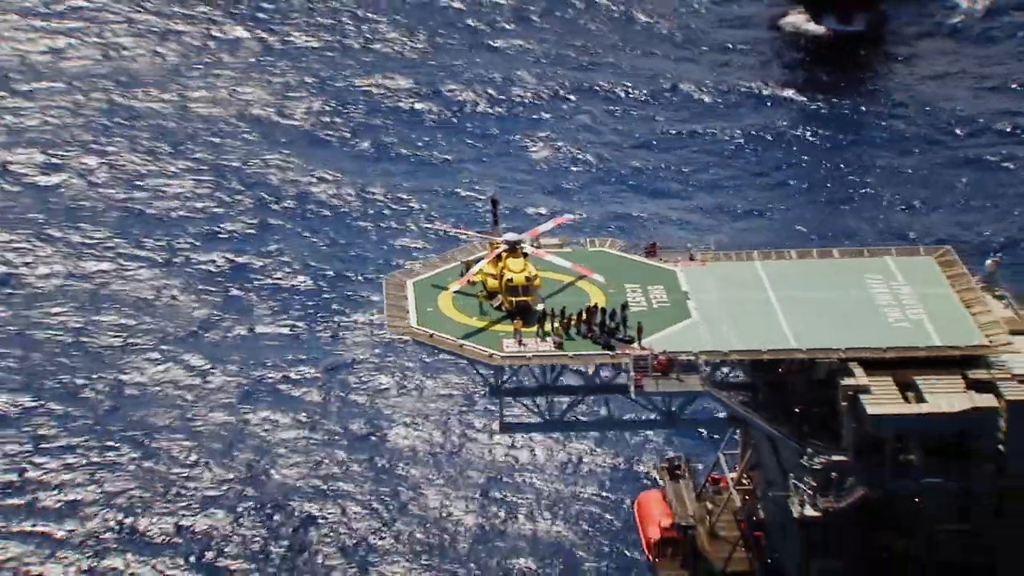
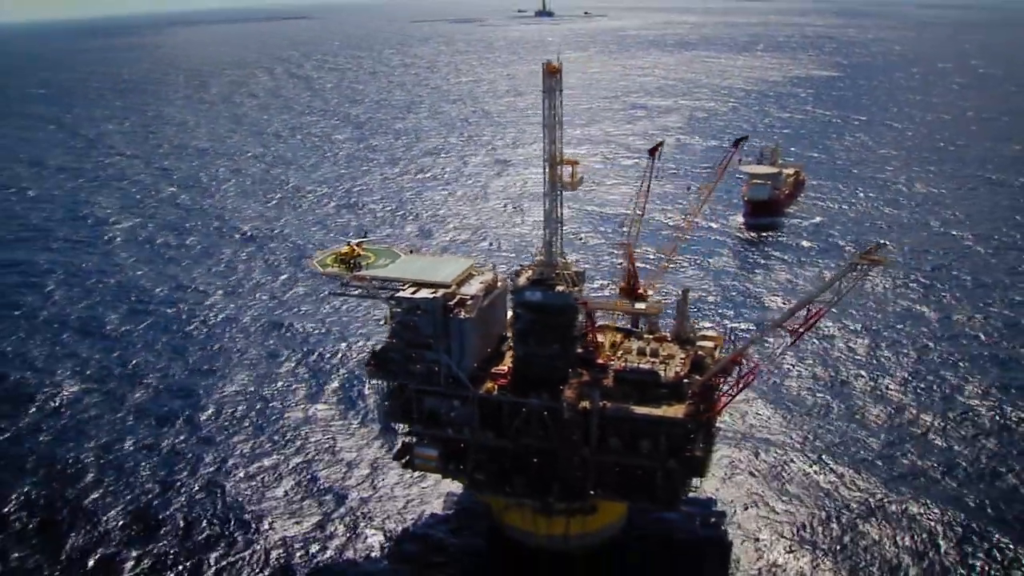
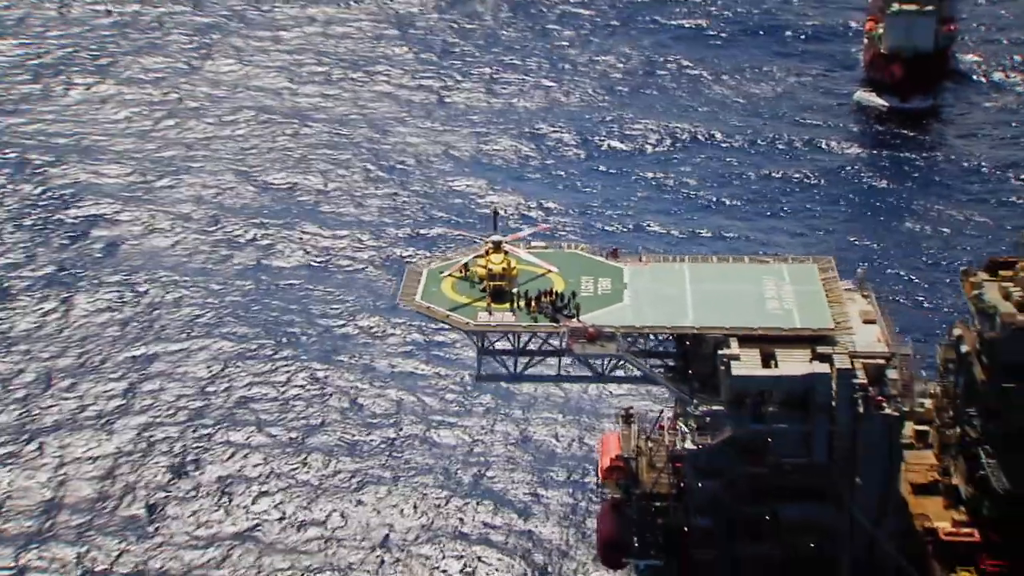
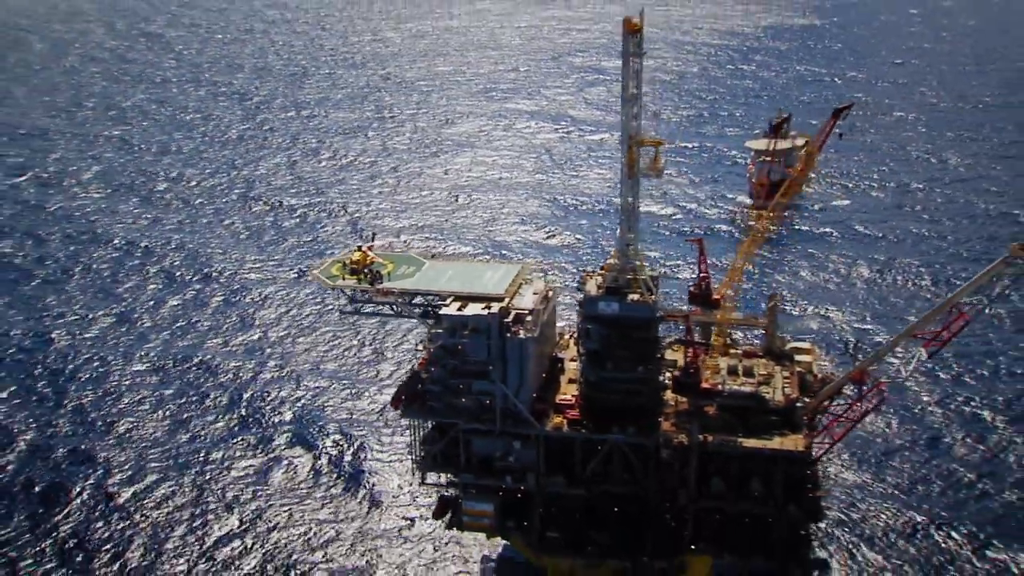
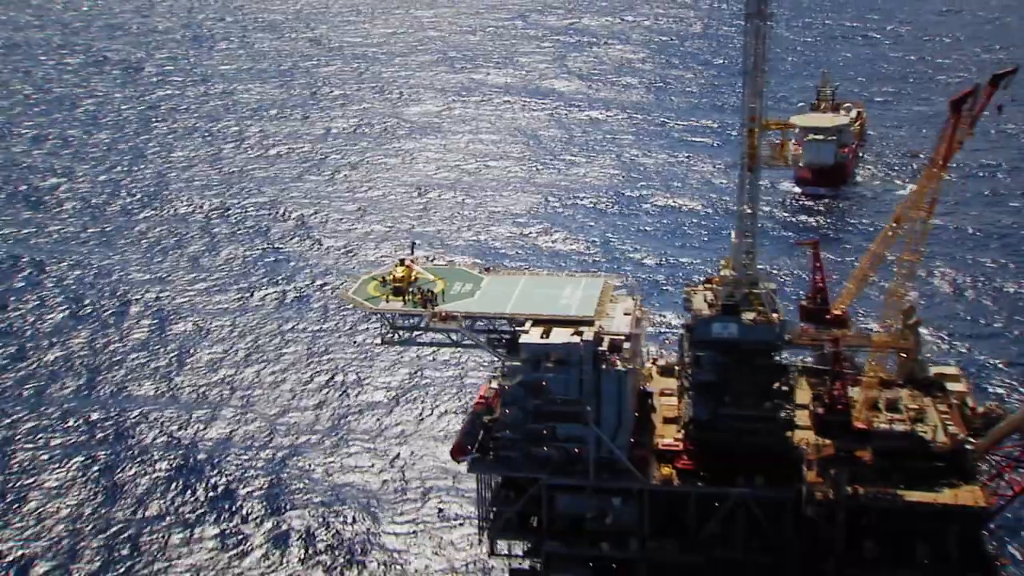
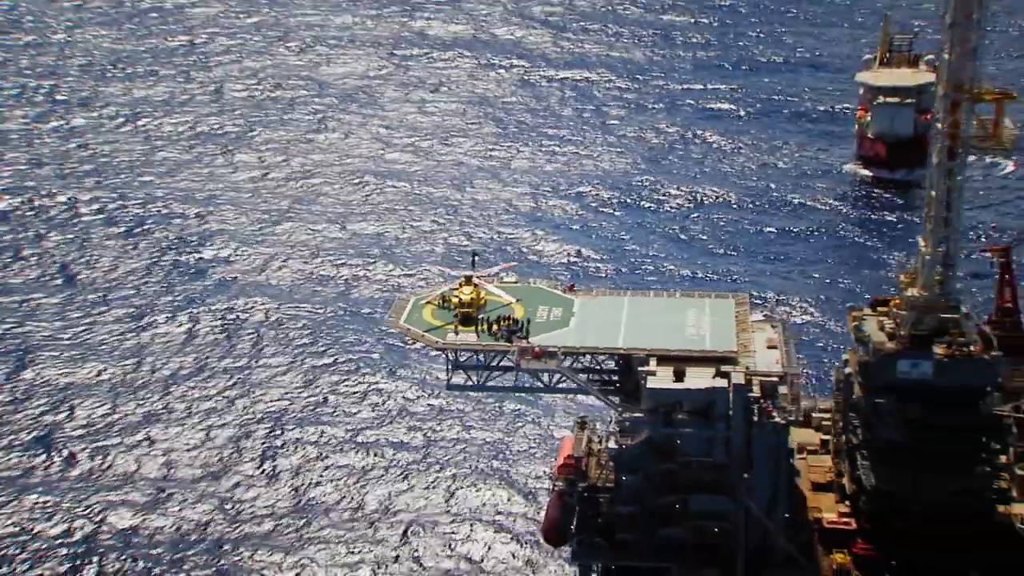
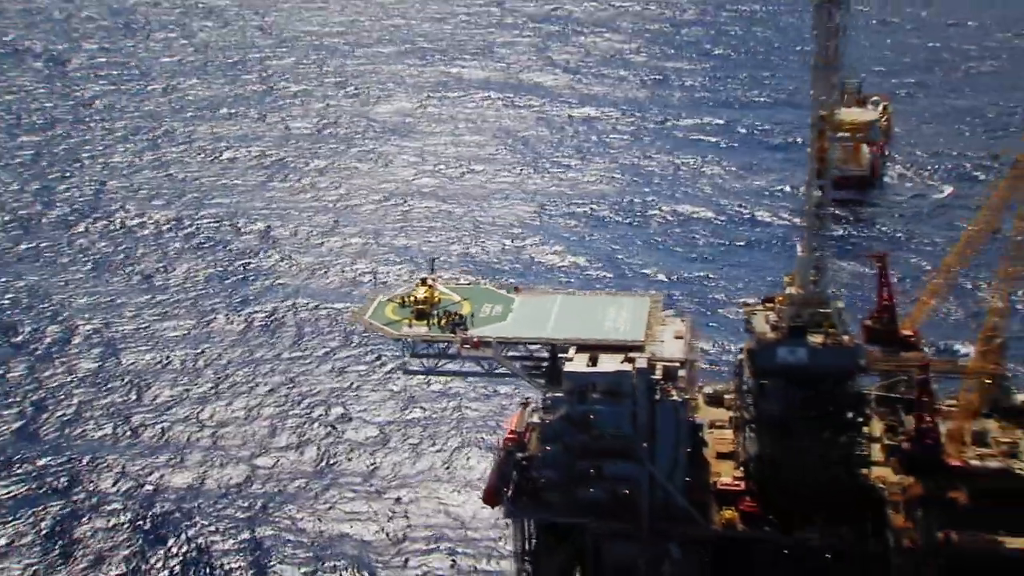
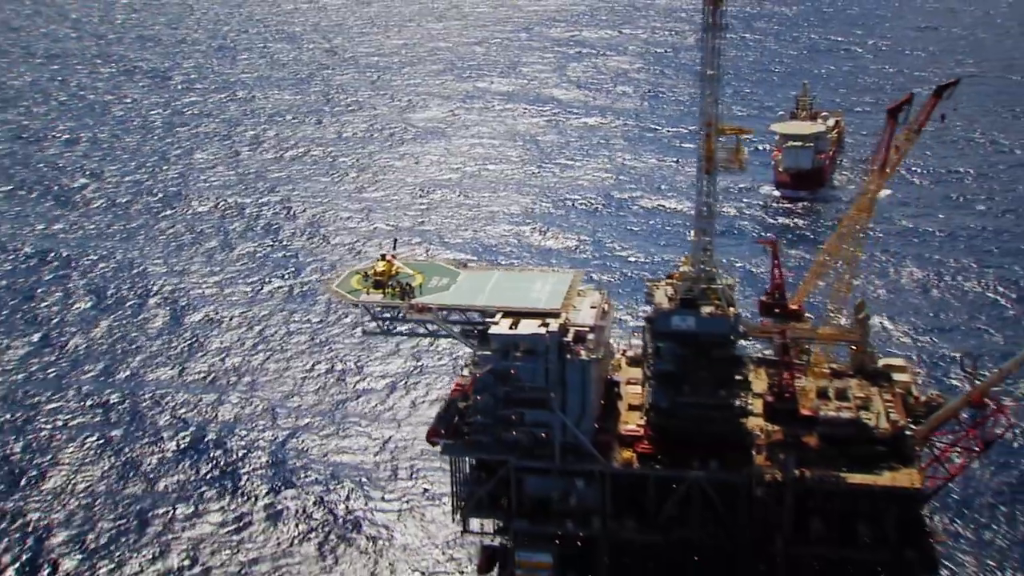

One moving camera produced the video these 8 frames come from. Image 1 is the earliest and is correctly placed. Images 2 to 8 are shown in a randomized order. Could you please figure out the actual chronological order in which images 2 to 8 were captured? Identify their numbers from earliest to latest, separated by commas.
3, 6, 7, 5, 8, 4, 2
